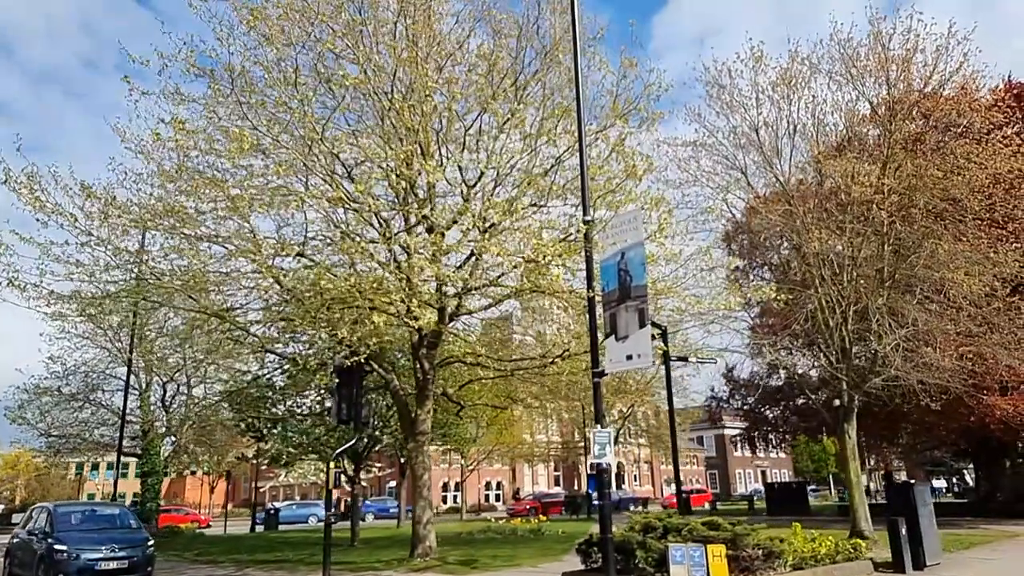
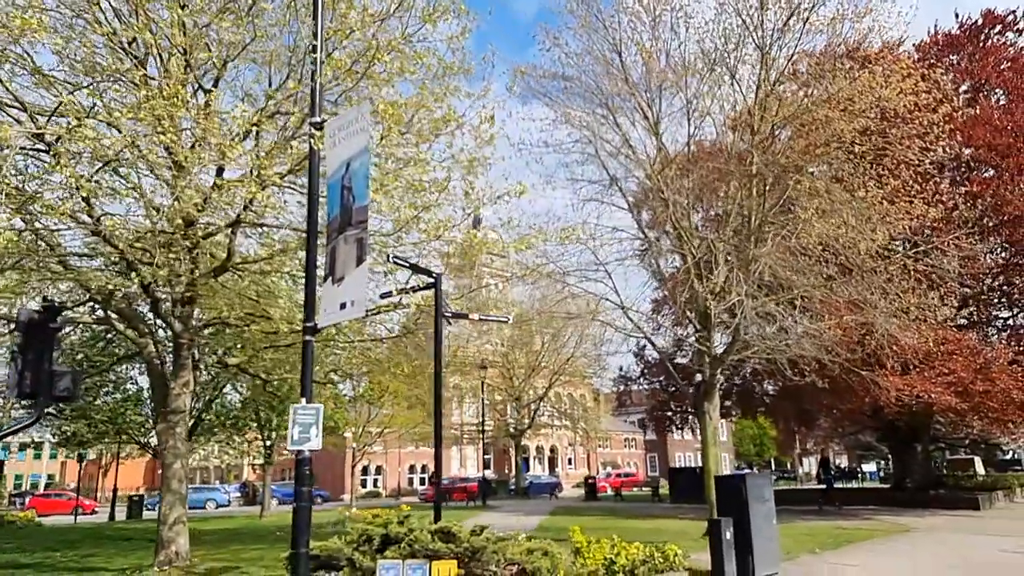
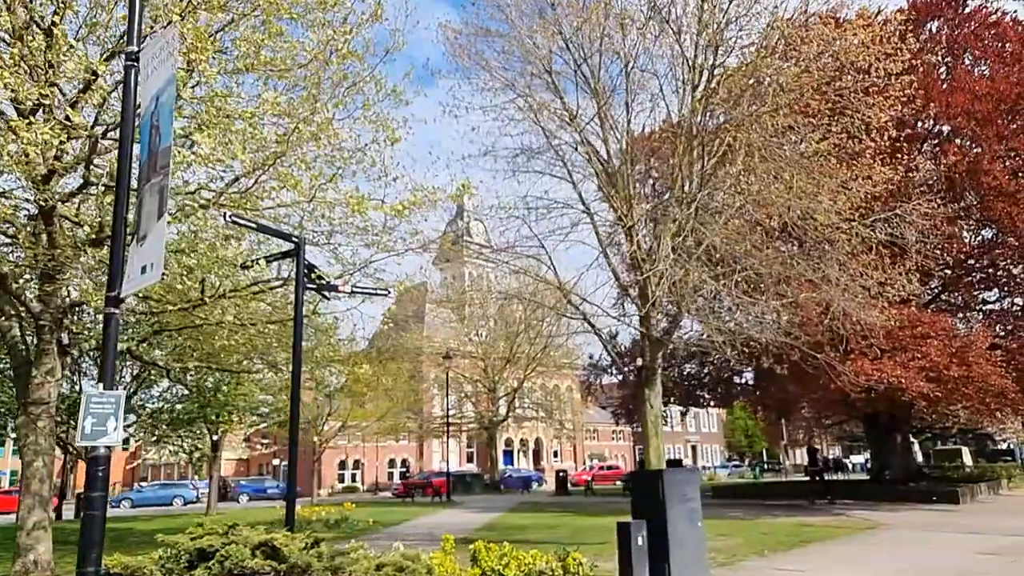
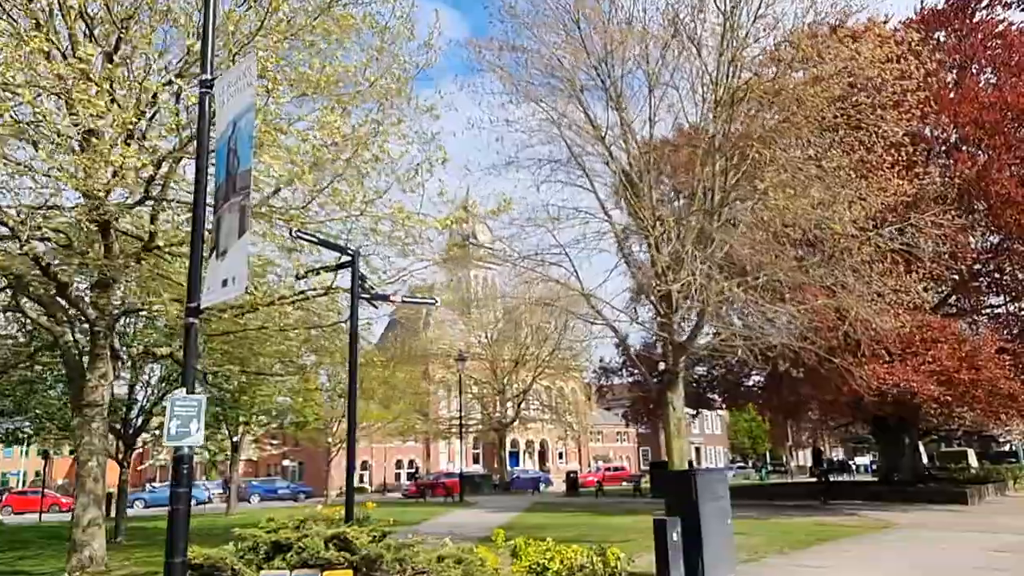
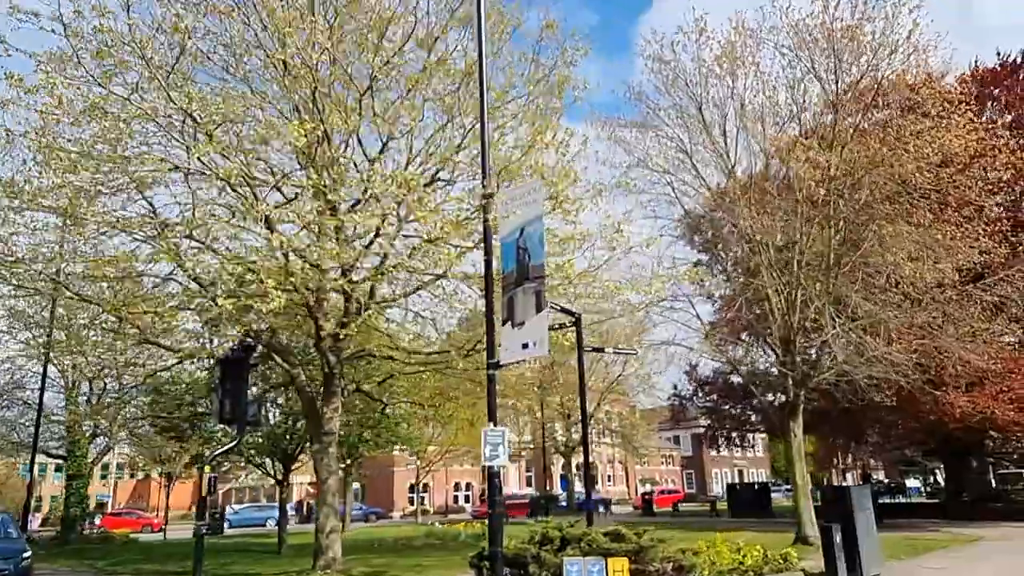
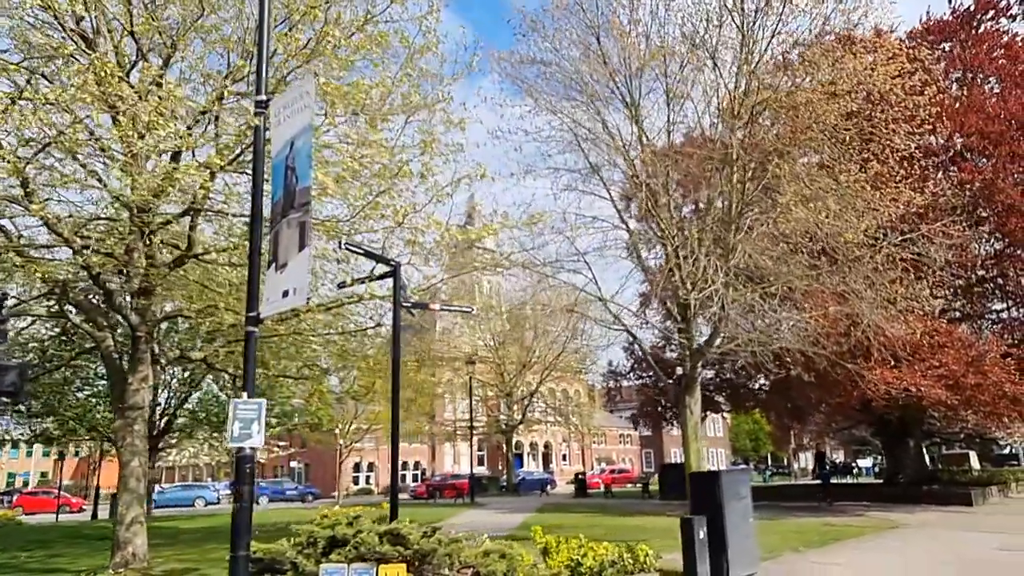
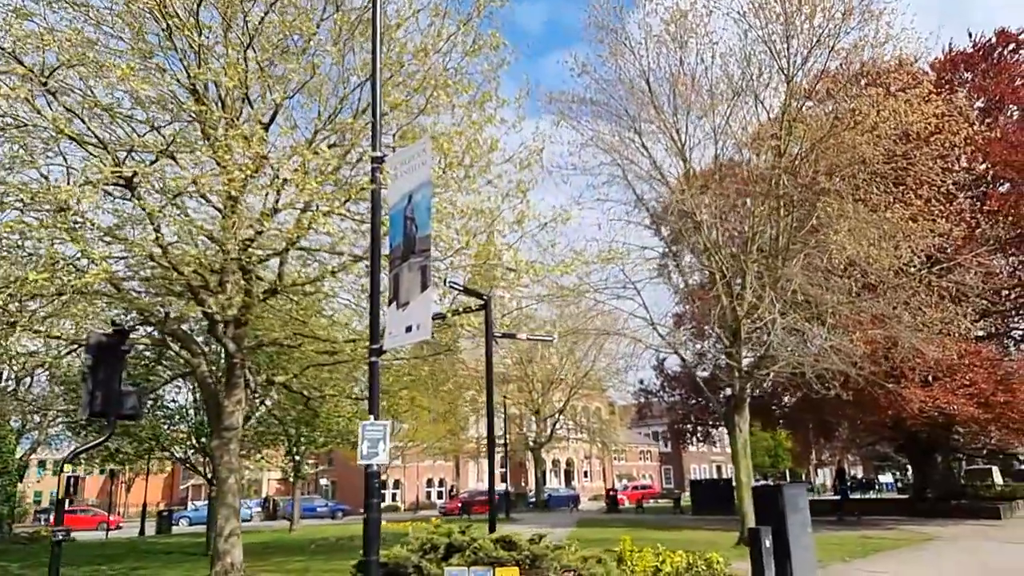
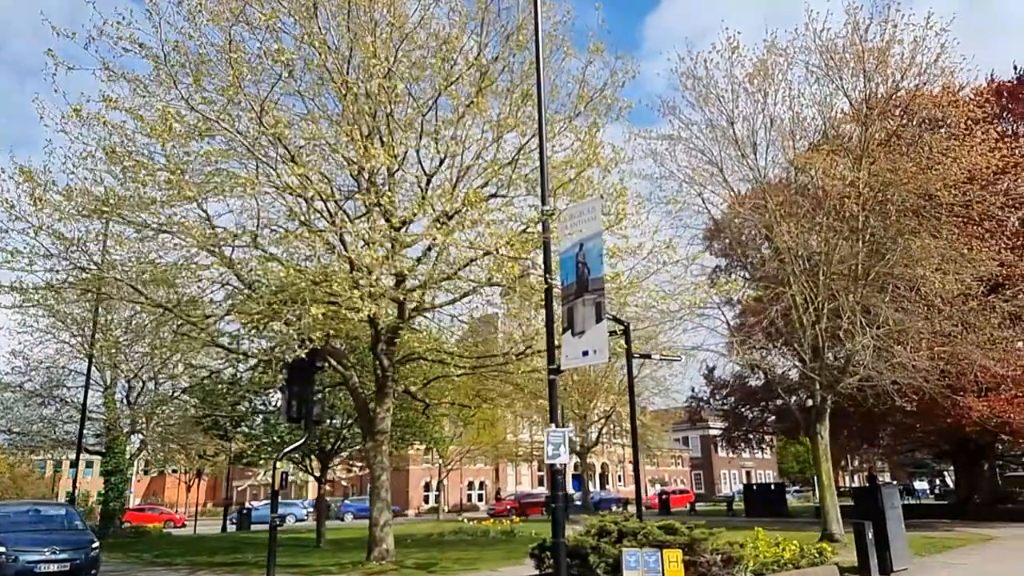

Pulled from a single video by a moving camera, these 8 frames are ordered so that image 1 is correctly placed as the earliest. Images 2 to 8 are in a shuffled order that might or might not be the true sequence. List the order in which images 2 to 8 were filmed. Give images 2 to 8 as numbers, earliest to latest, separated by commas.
8, 5, 7, 2, 6, 4, 3
